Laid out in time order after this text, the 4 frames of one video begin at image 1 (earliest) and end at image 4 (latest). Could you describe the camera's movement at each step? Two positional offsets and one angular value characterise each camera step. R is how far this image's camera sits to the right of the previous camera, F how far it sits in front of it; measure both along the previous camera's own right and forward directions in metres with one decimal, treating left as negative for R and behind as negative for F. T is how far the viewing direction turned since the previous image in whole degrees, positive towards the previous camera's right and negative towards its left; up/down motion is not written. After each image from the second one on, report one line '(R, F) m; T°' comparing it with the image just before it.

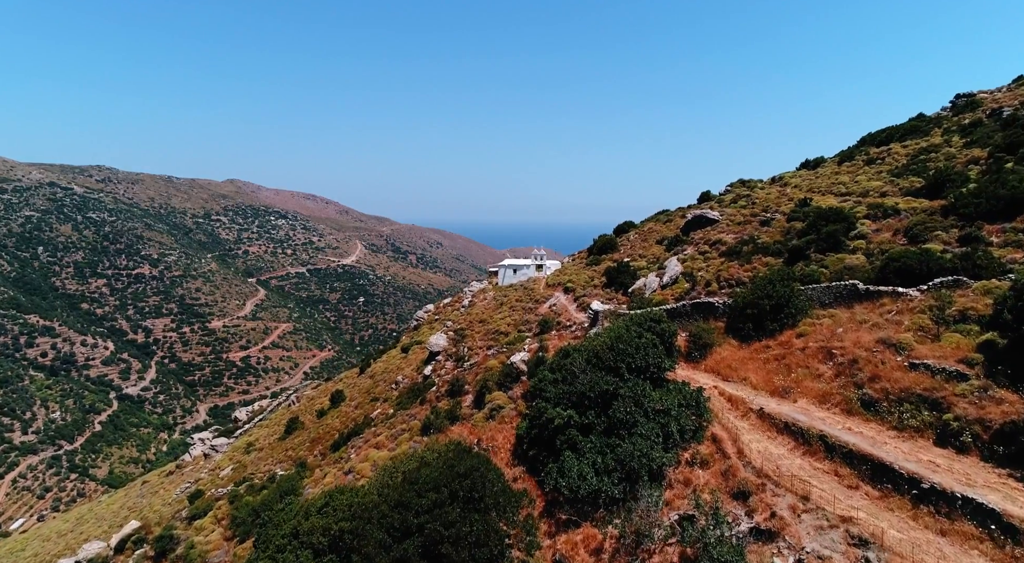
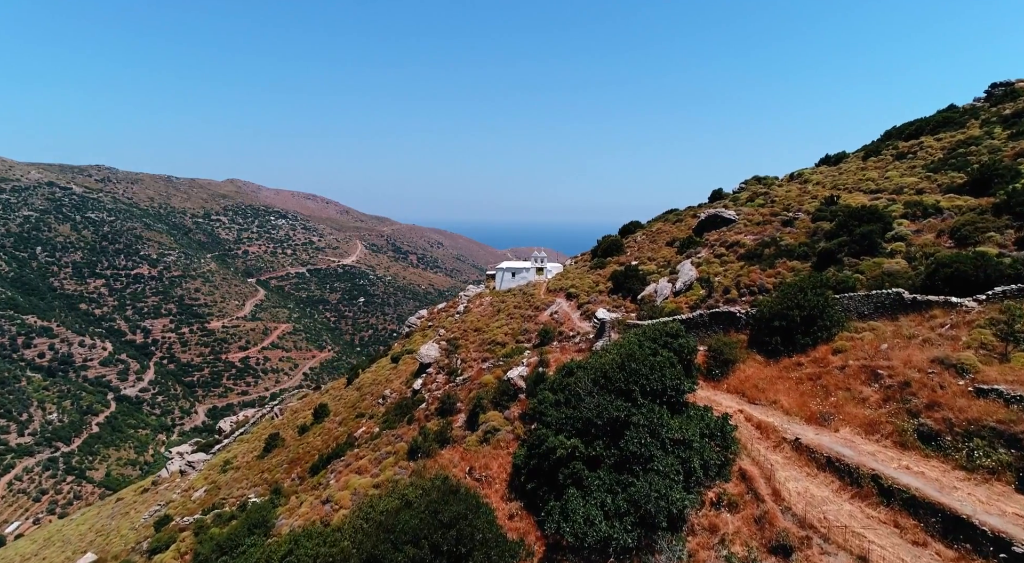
(+0.2, +4.1) m; 0°
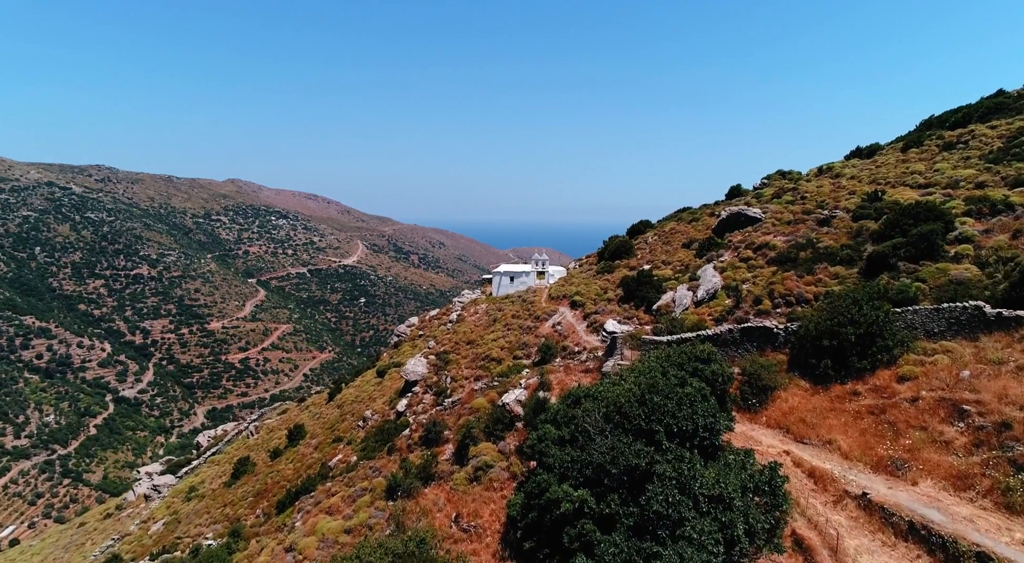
(+0.3, +5.3) m; 0°
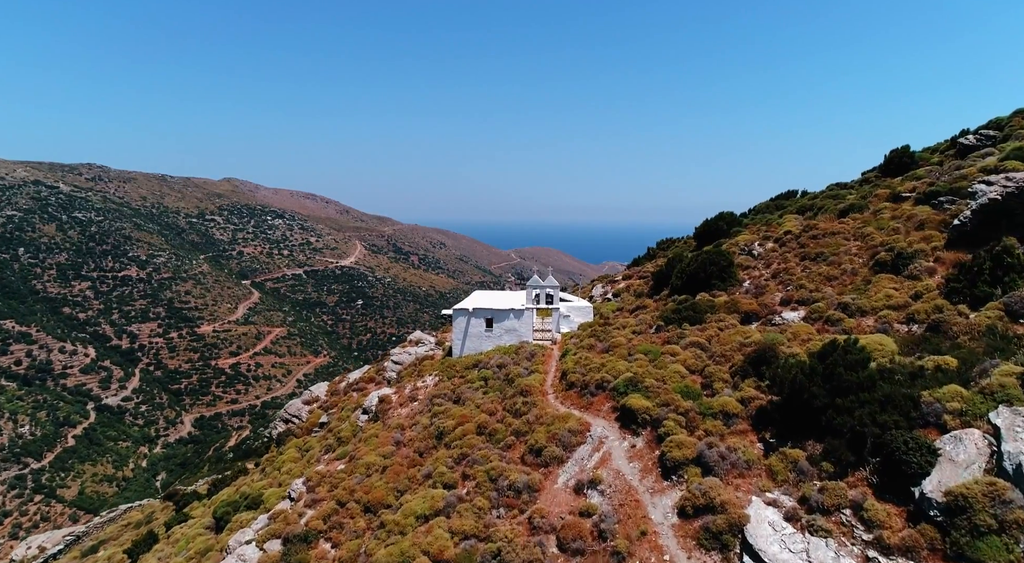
(+1.0, +25.6) m; 0°
